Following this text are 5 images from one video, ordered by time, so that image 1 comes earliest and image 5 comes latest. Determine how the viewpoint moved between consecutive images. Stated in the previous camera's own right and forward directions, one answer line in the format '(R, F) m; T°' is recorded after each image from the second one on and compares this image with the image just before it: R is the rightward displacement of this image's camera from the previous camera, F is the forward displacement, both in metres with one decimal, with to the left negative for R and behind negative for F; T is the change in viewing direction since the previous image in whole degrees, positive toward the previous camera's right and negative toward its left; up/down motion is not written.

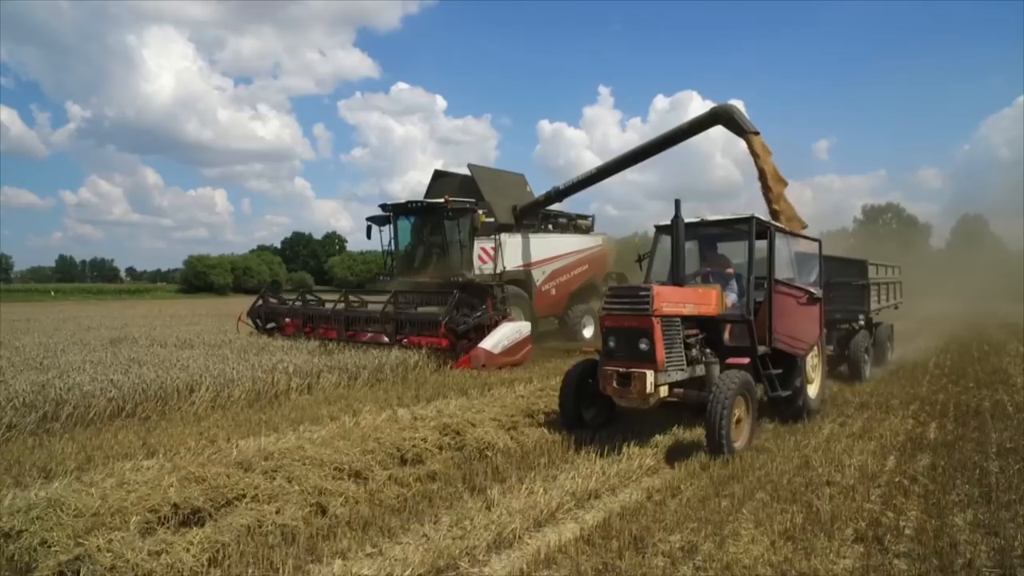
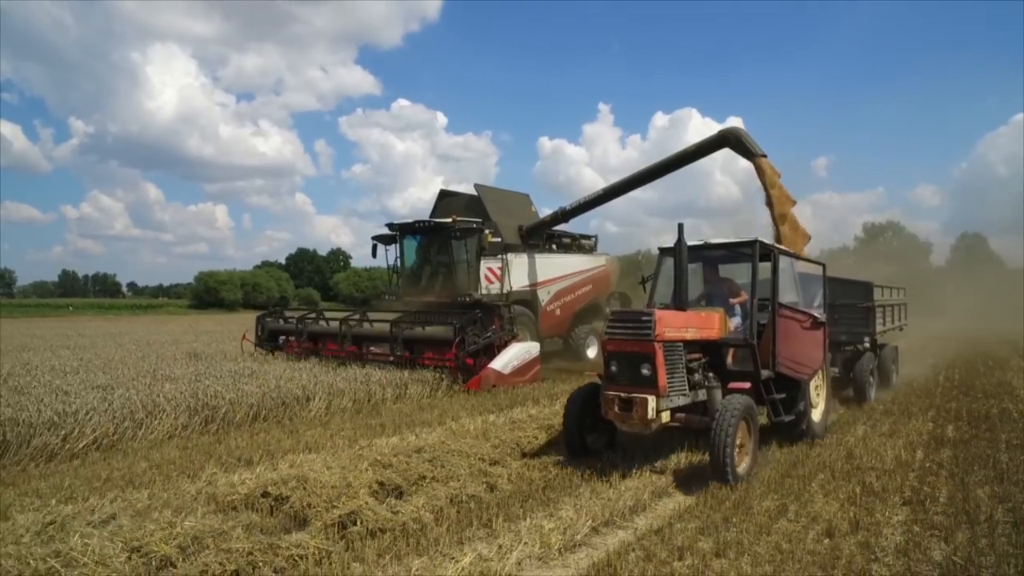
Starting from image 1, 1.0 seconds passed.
(-0.3, -0.4) m; 0°
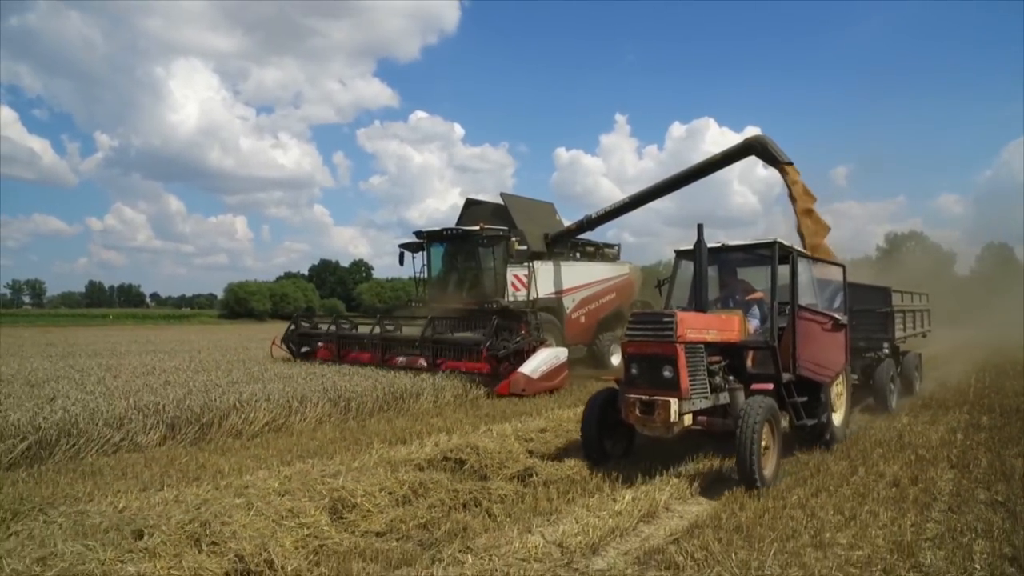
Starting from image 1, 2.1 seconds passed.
(-0.3, -0.4) m; -1°
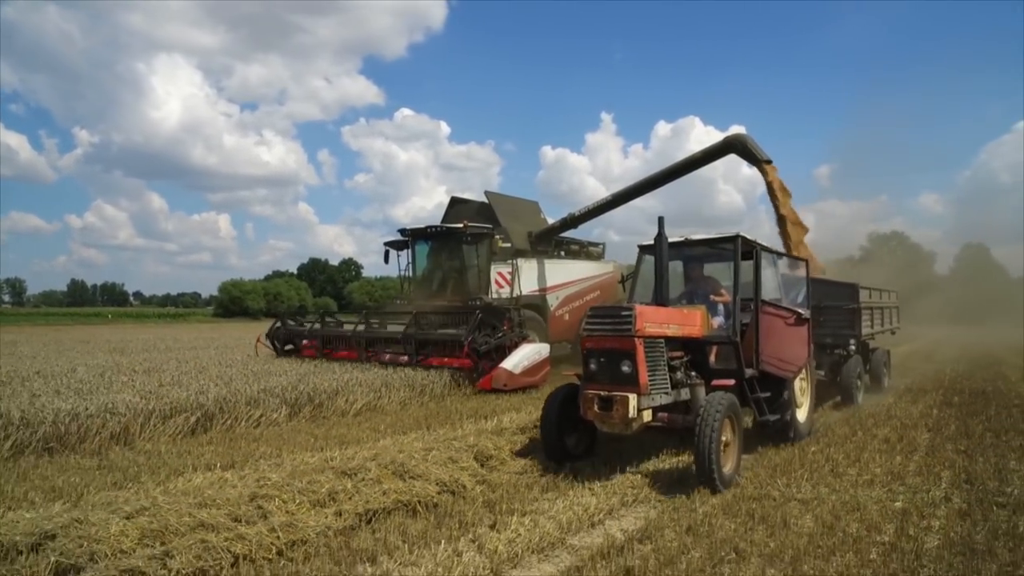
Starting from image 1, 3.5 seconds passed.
(-0.3, -0.5) m; +1°
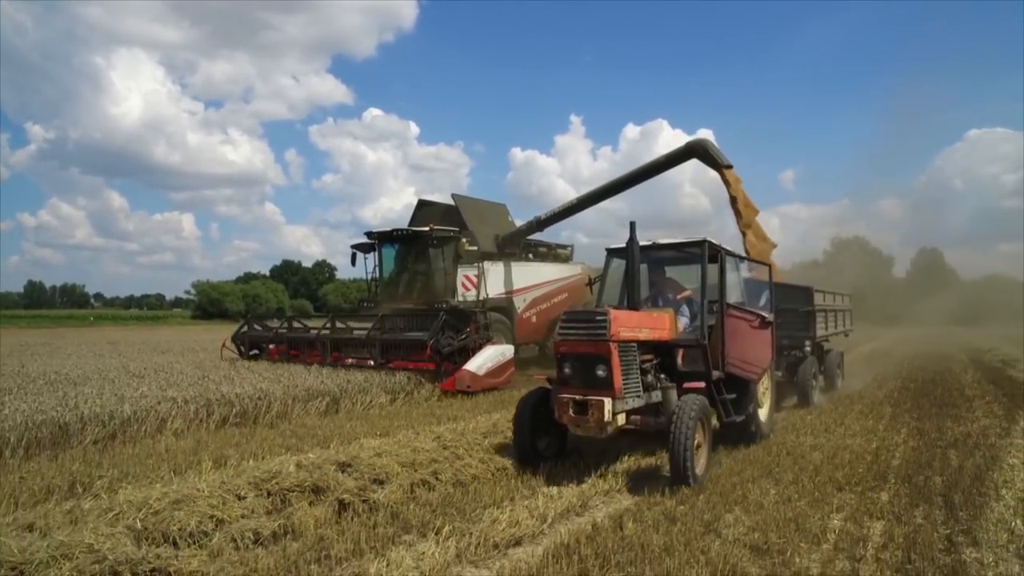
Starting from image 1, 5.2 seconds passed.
(-0.4, -0.7) m; +2°
